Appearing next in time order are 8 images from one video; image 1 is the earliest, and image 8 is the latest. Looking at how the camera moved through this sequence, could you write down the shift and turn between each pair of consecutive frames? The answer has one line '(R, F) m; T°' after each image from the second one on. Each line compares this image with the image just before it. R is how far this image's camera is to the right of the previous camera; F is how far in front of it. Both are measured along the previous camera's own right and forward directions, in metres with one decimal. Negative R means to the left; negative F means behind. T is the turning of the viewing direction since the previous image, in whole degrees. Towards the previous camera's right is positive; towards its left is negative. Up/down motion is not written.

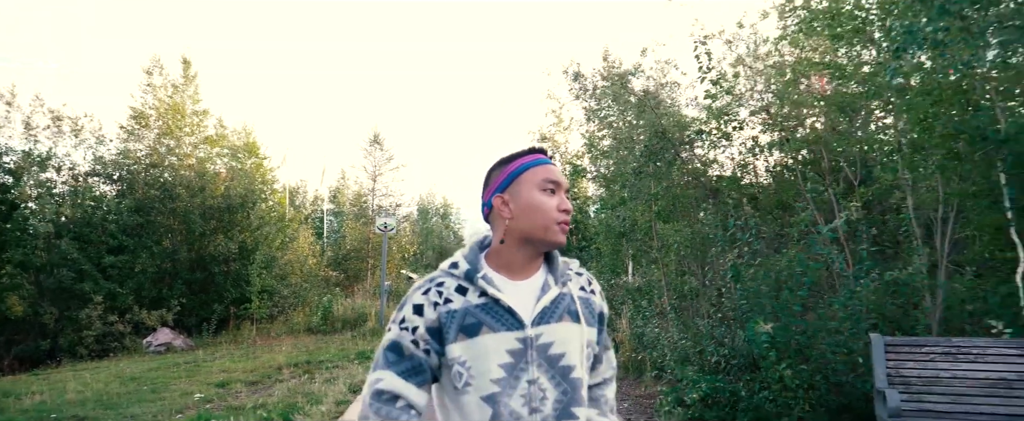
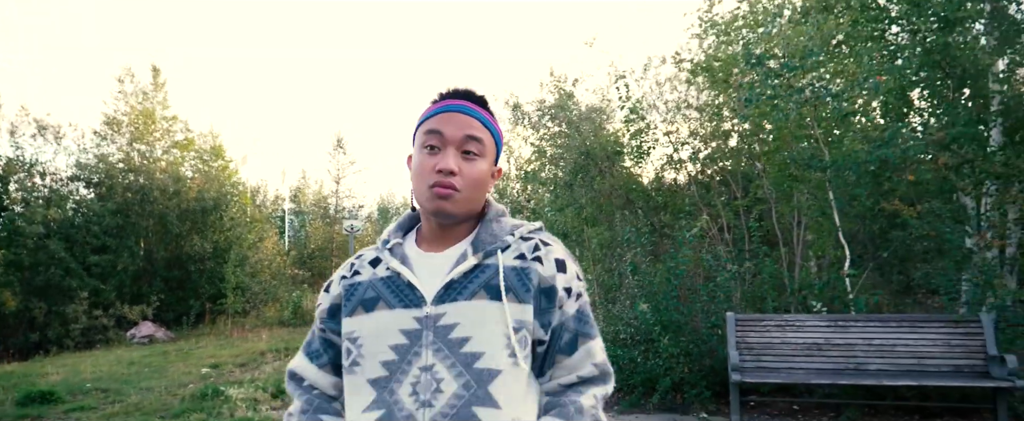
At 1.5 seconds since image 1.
(+0.1, -1.5) m; +4°
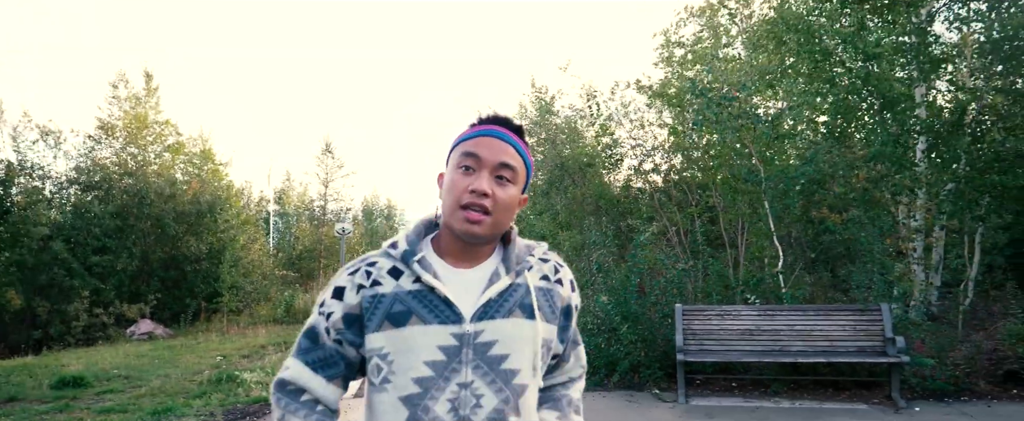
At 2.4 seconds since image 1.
(0.0, -0.9) m; +2°
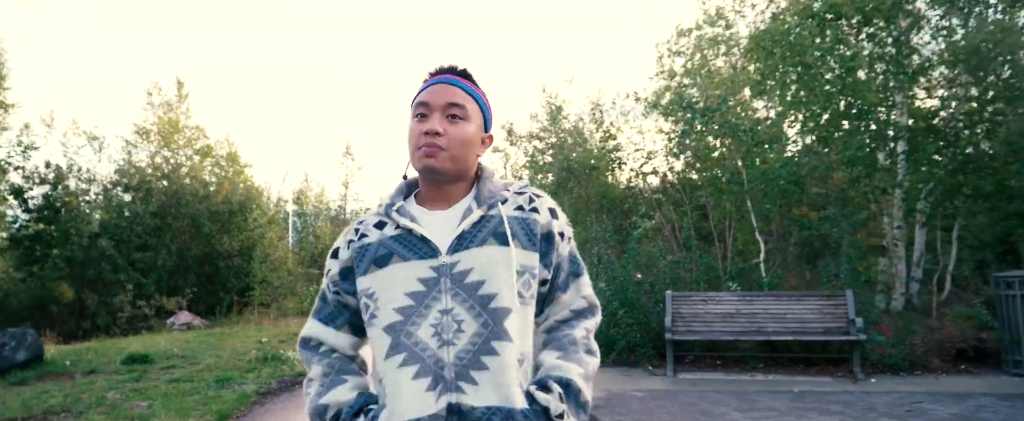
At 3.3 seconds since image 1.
(0.0, -0.9) m; -1°
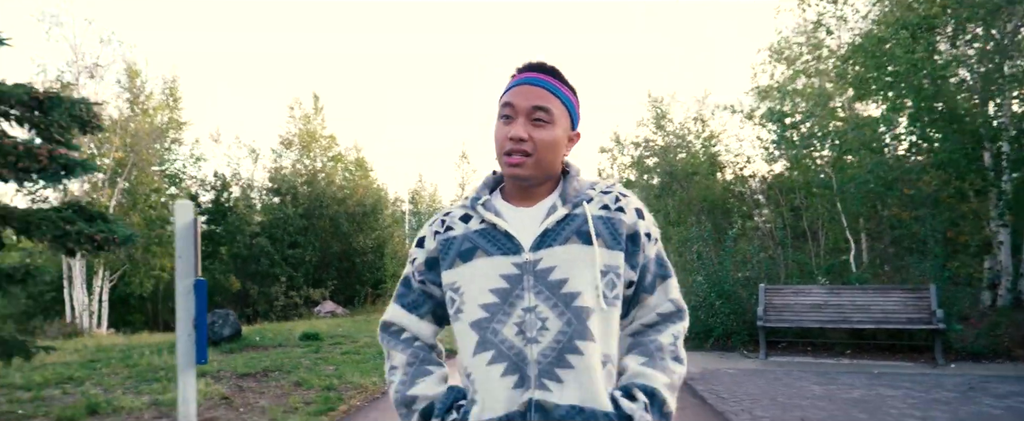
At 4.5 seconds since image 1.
(-0.1, -1.4) m; -9°
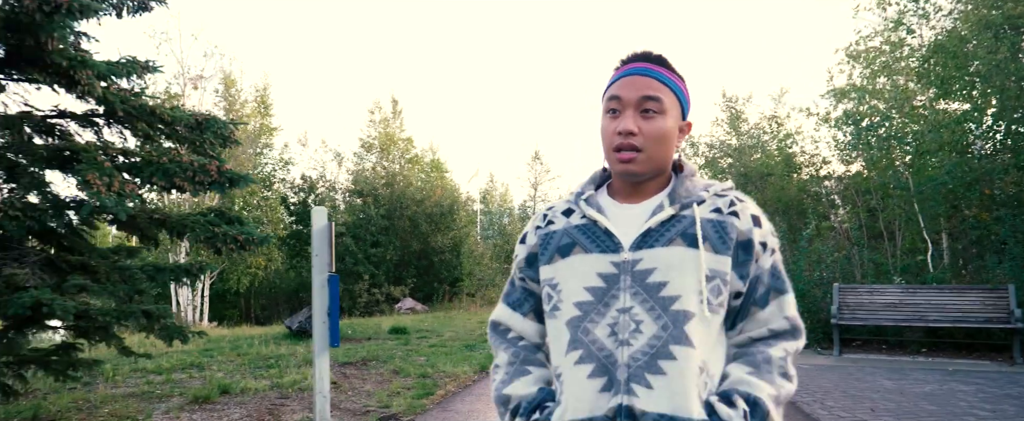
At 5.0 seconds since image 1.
(-0.2, -0.6) m; -6°
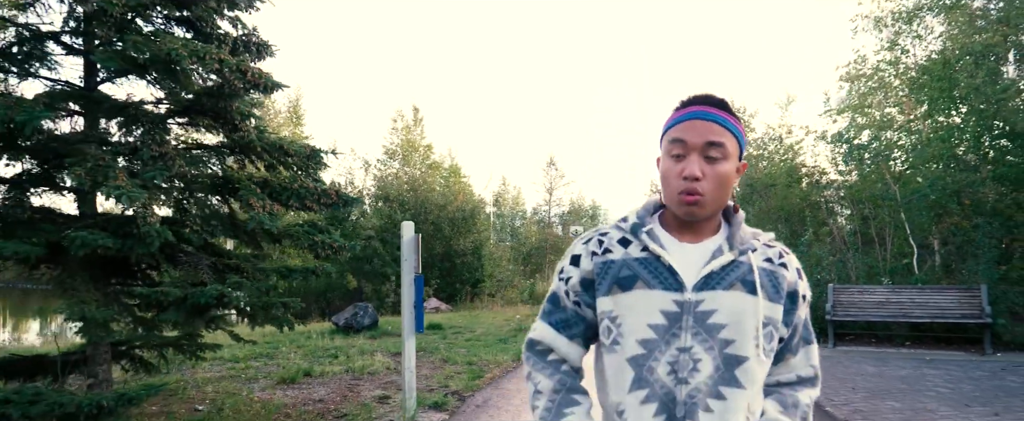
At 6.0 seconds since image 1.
(-0.4, -1.2) m; -1°
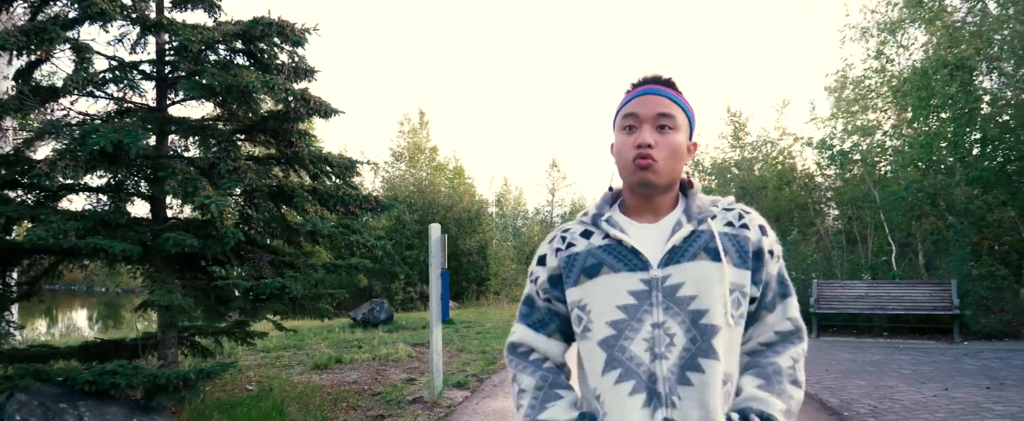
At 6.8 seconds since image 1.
(-0.2, -0.8) m; 0°
